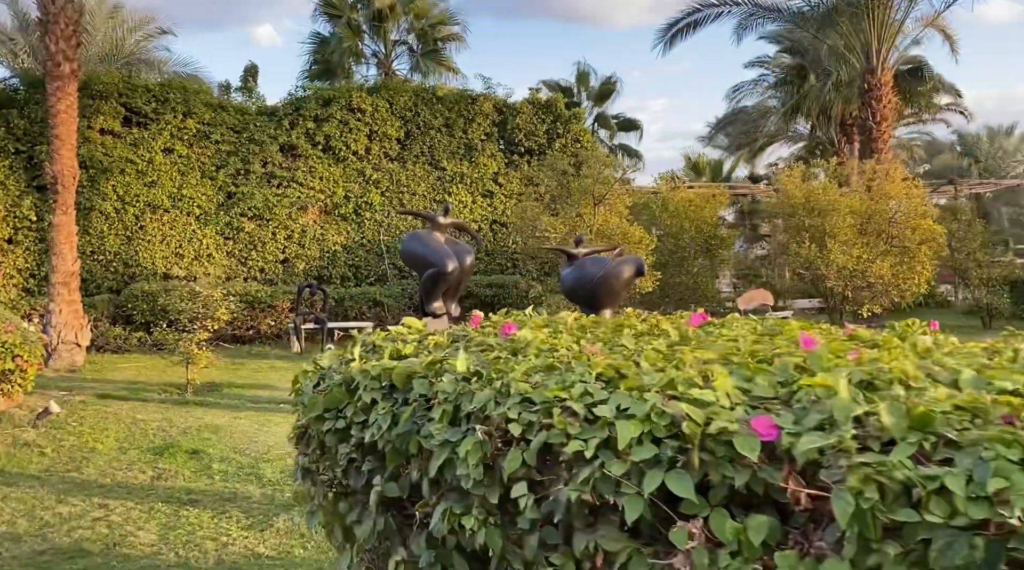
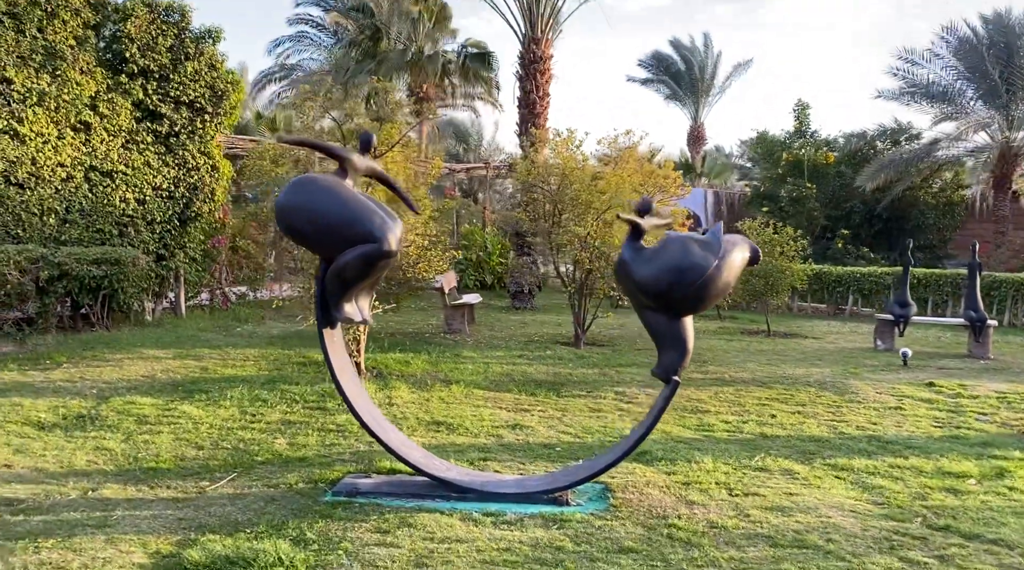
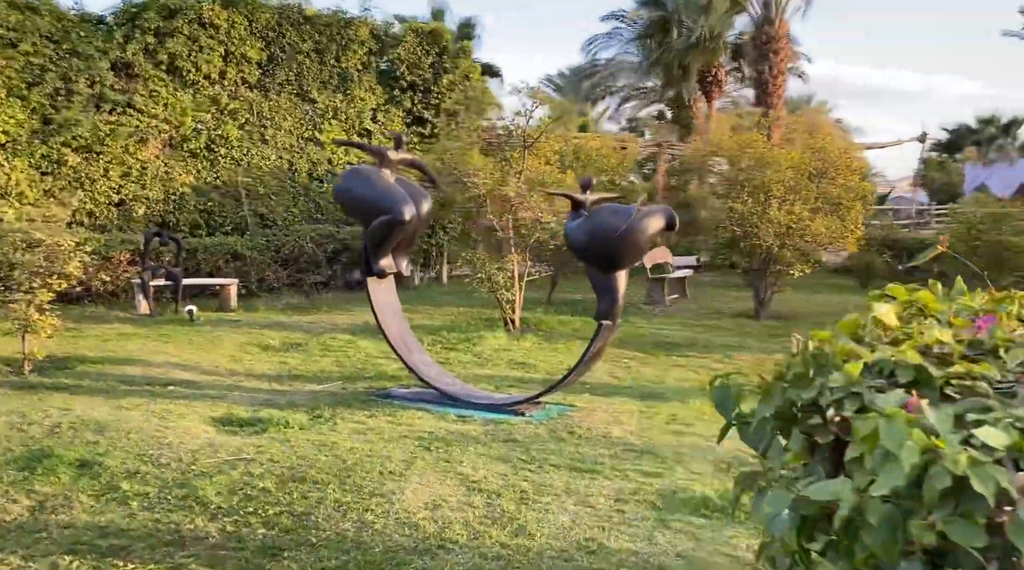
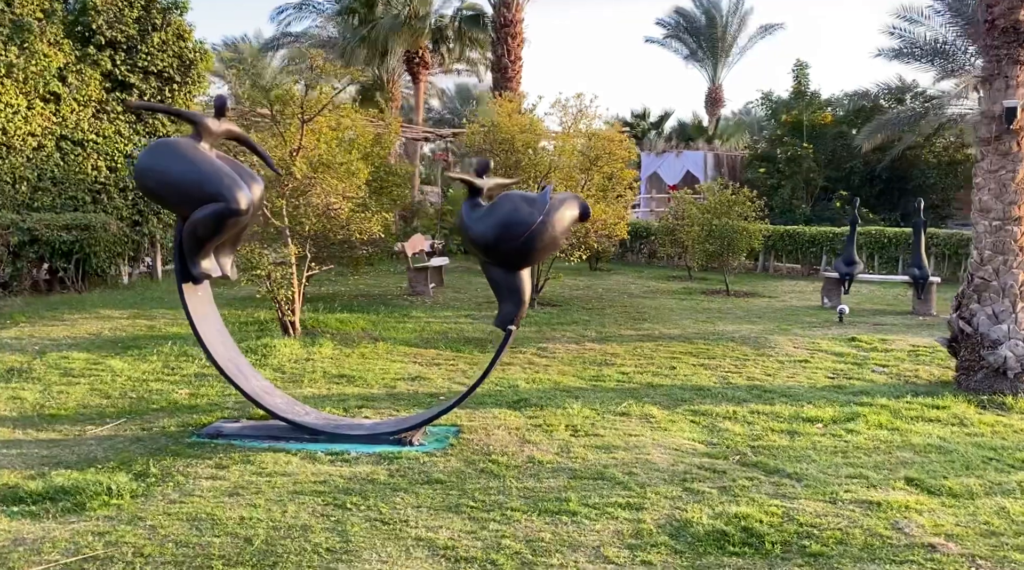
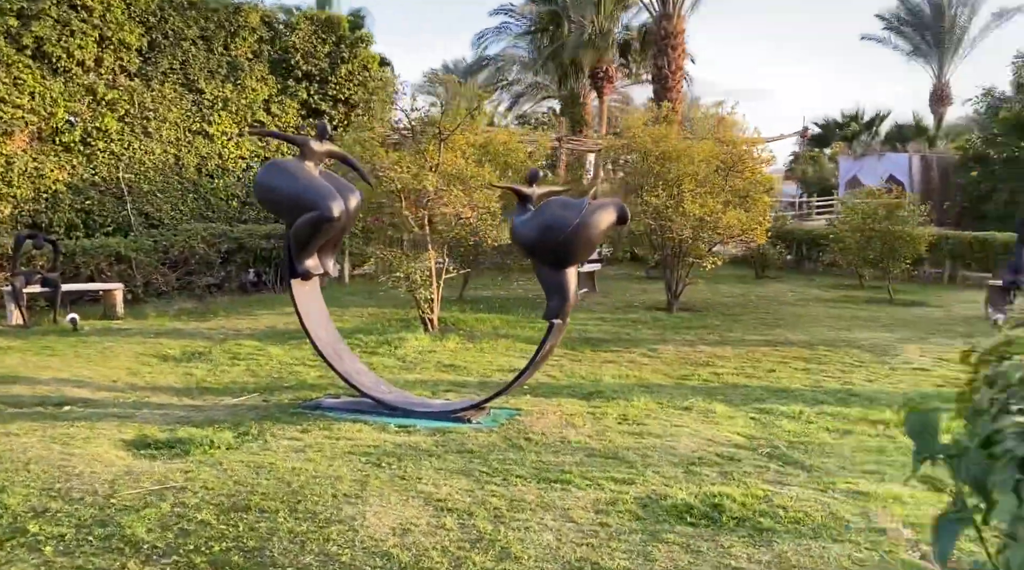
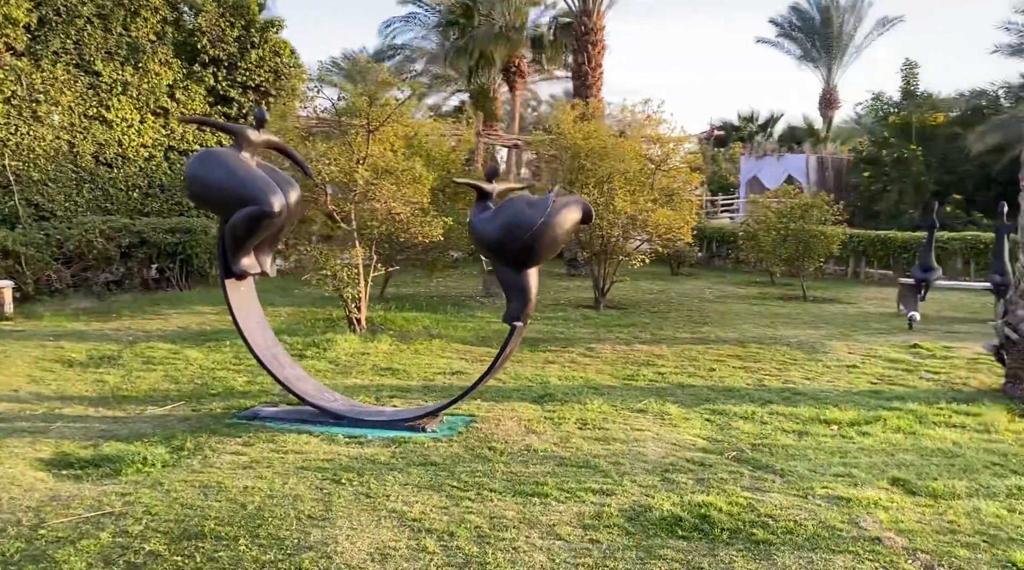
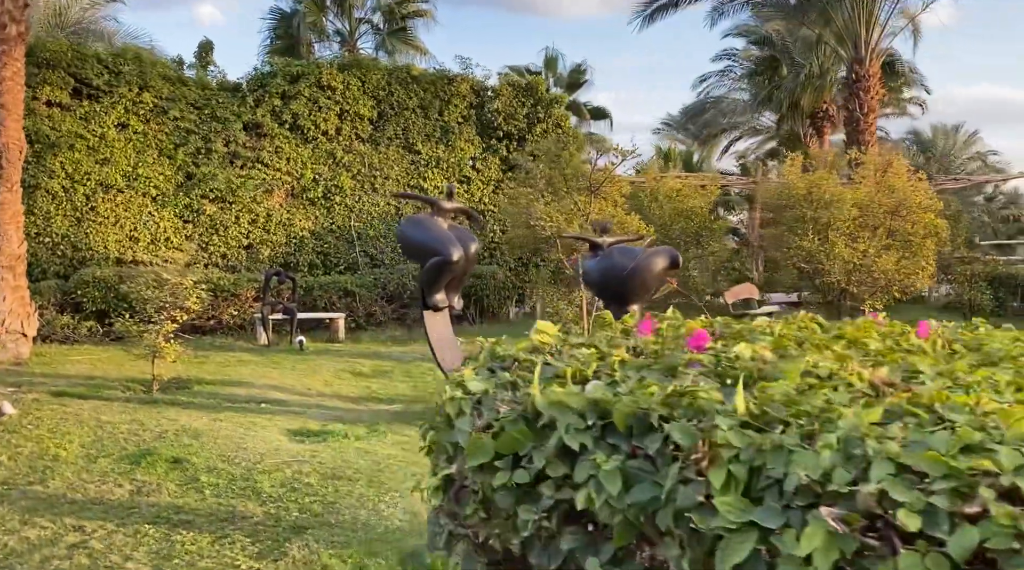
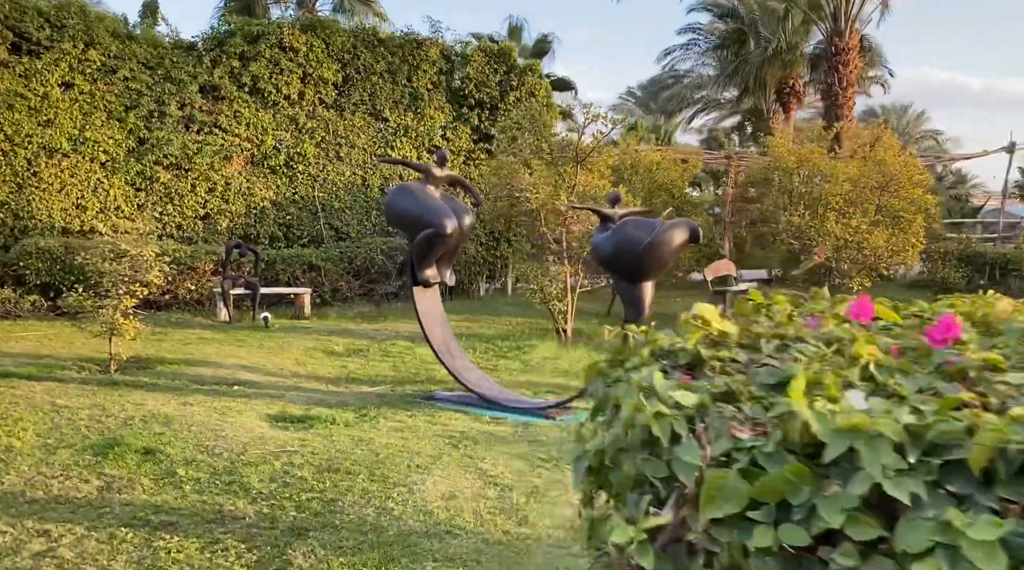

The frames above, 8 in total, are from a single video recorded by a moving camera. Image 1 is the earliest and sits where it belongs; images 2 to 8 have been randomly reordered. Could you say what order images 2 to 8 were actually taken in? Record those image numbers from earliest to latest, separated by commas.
7, 8, 3, 5, 6, 4, 2
